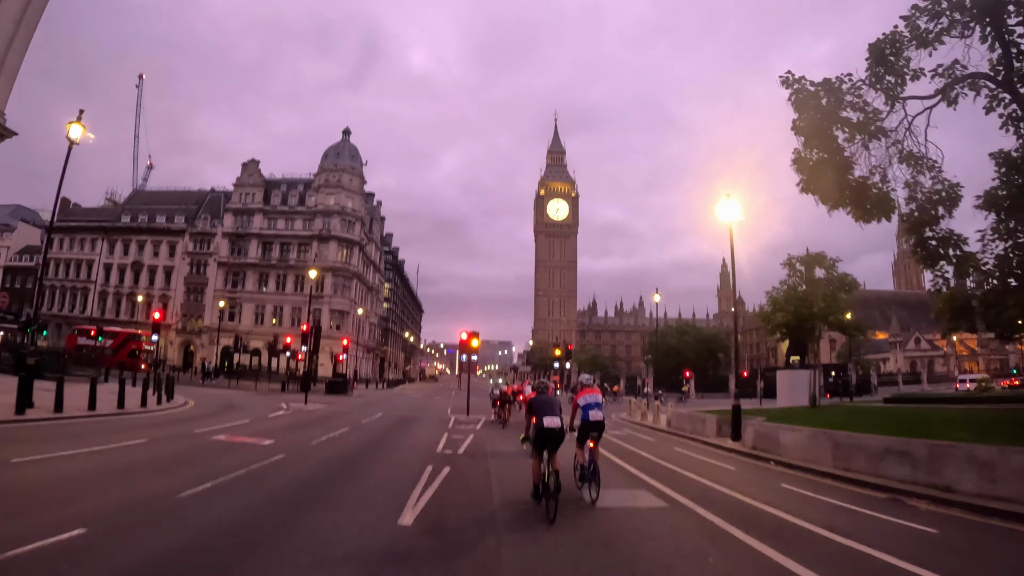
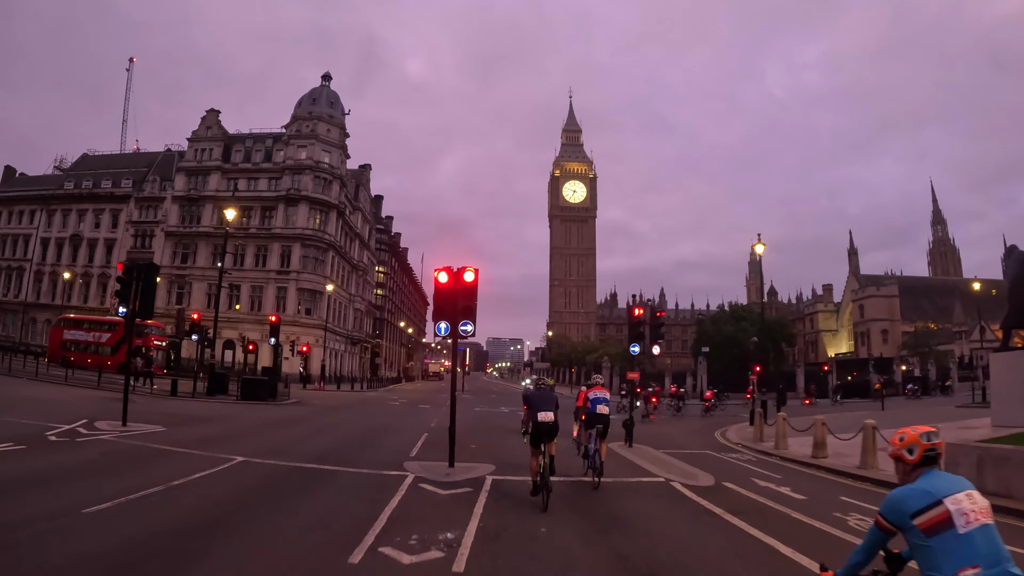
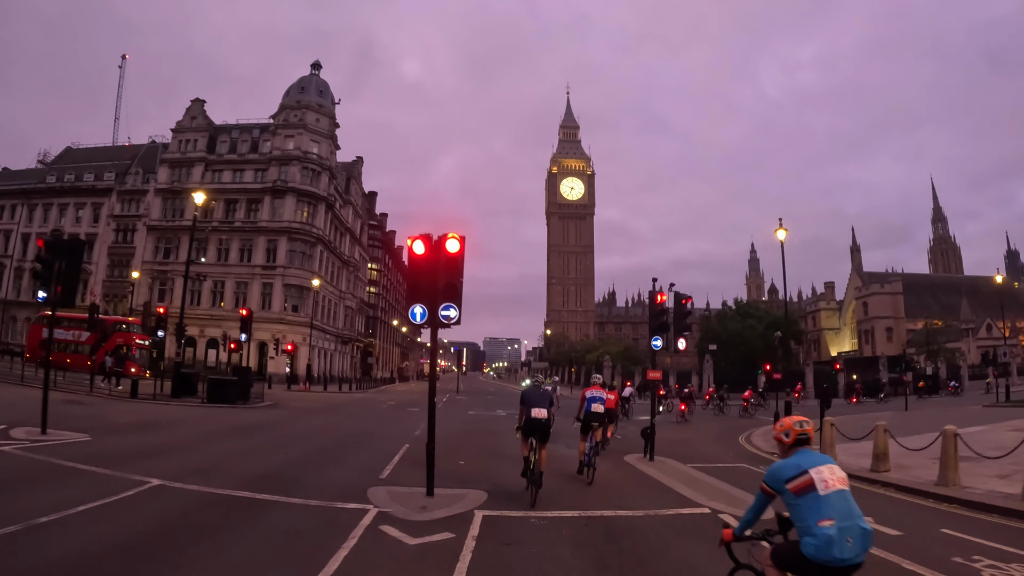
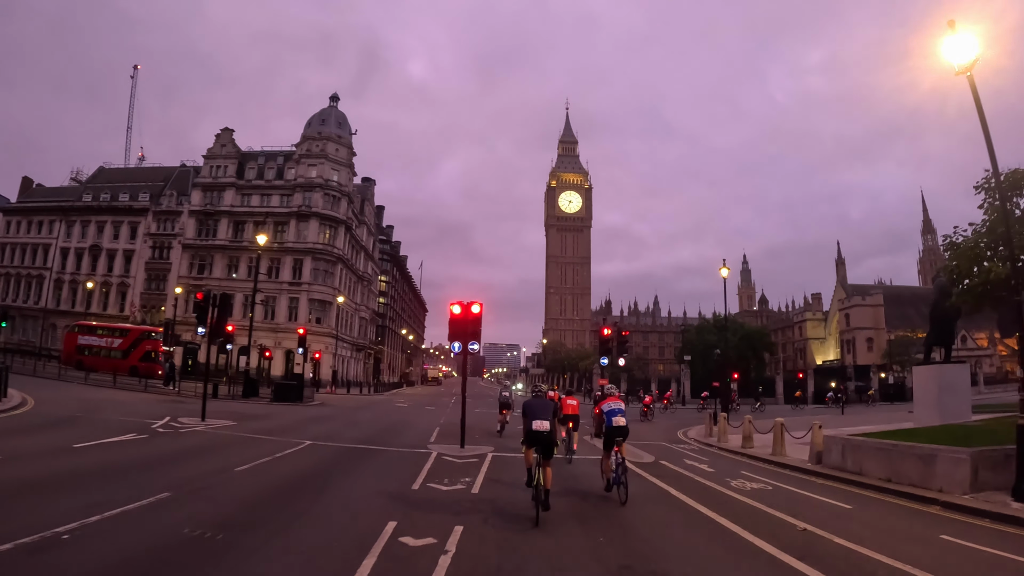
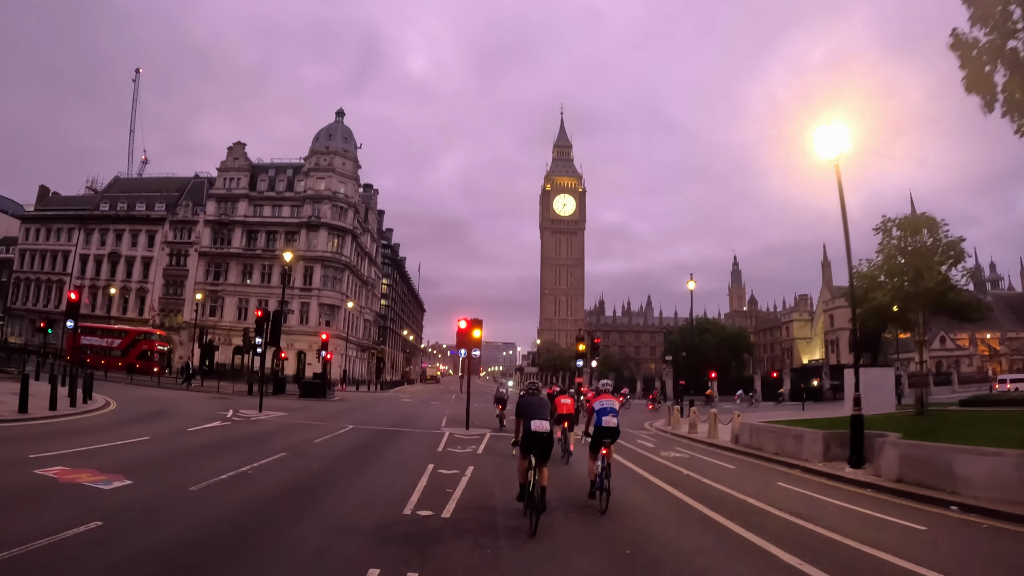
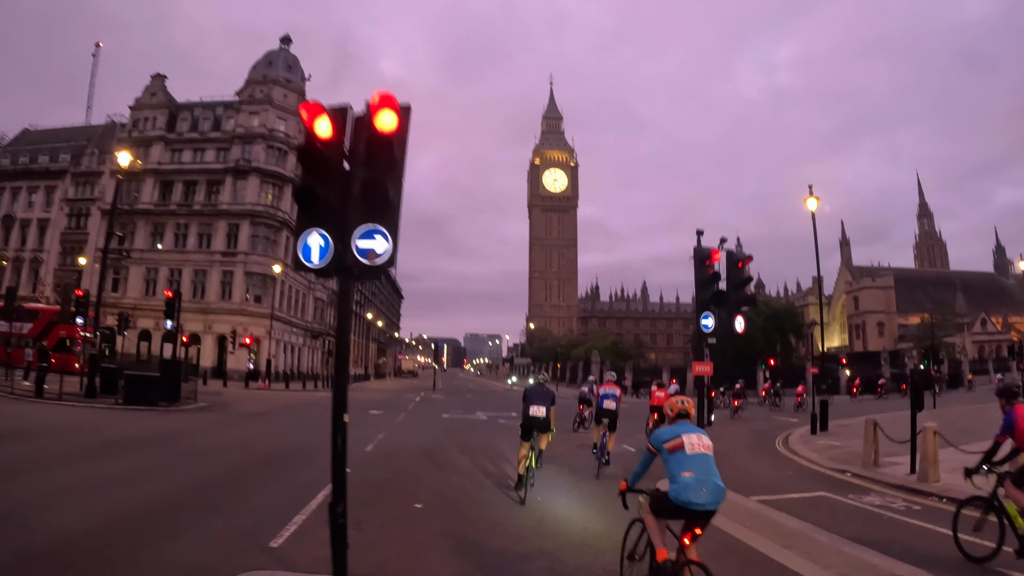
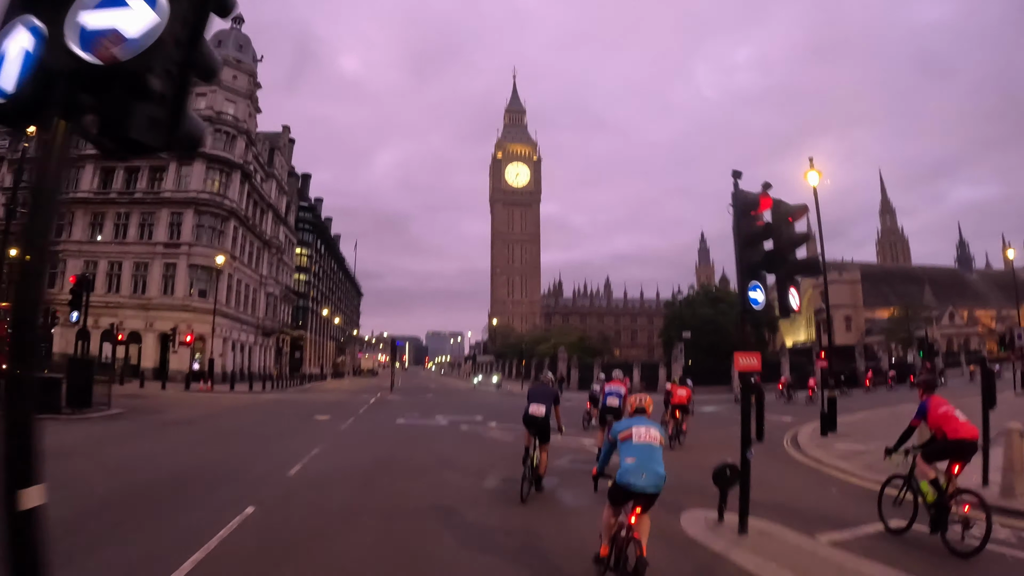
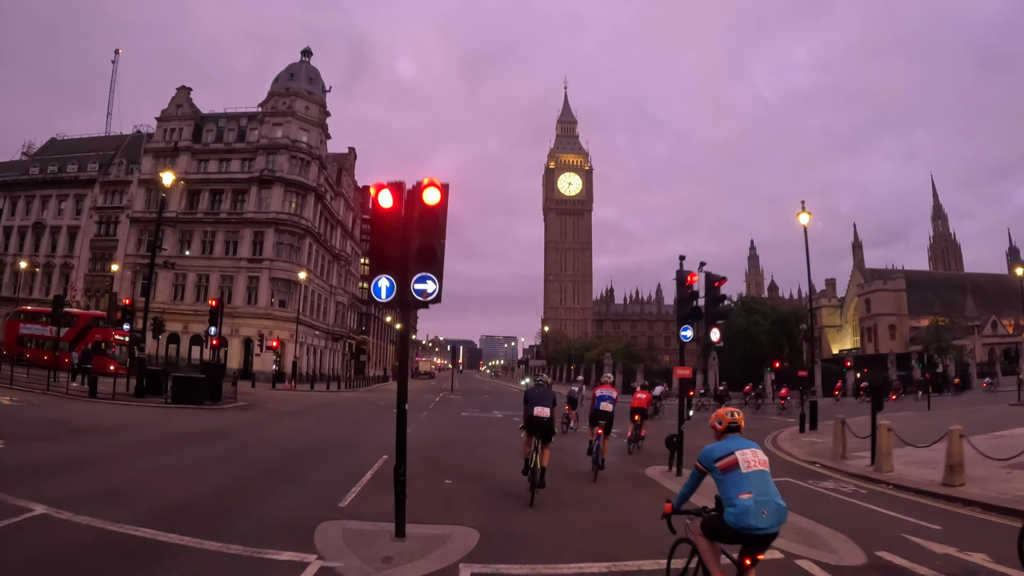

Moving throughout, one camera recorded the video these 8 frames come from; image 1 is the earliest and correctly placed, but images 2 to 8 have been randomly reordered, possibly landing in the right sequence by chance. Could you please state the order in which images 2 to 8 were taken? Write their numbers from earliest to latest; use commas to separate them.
5, 4, 2, 3, 8, 6, 7
